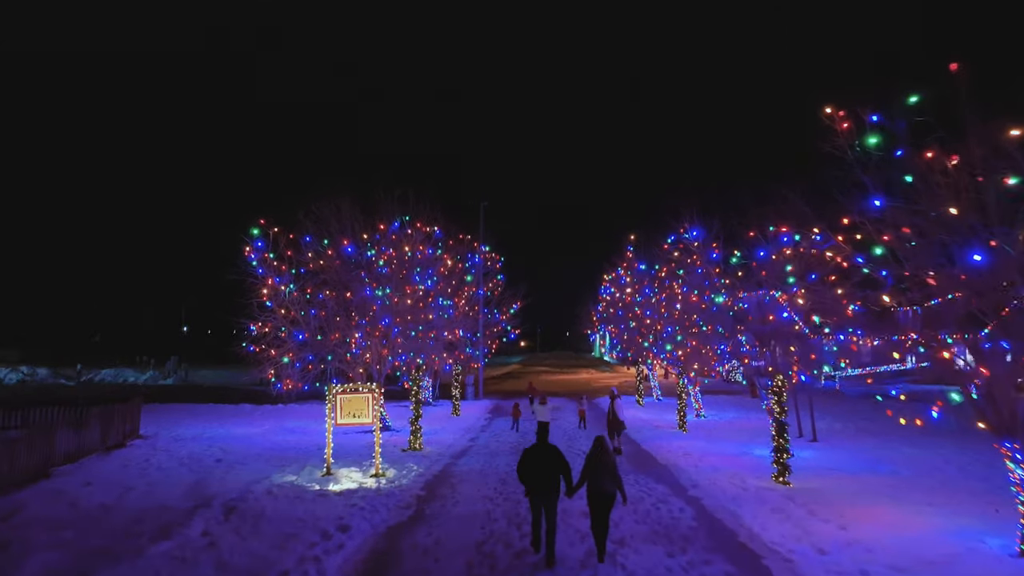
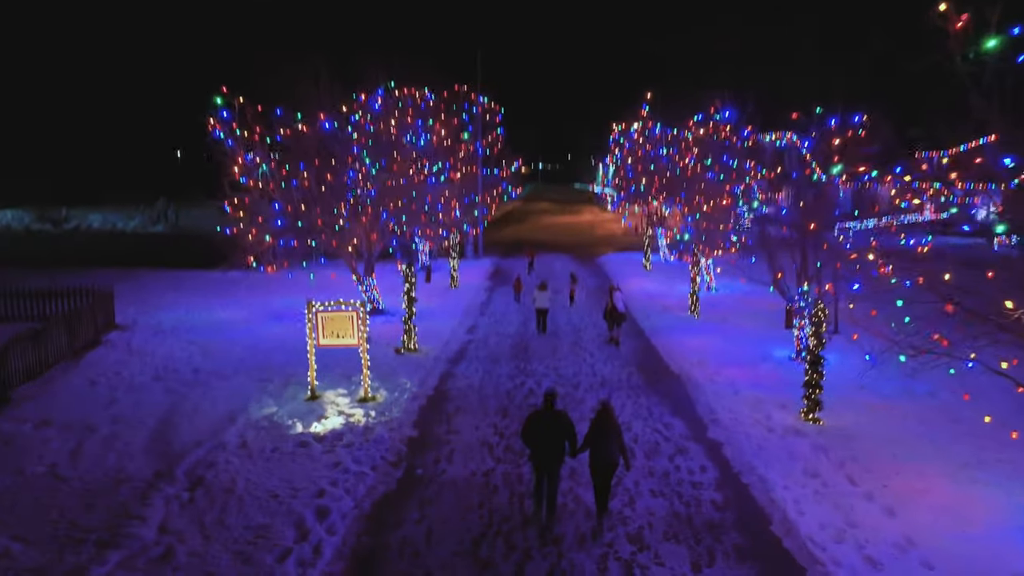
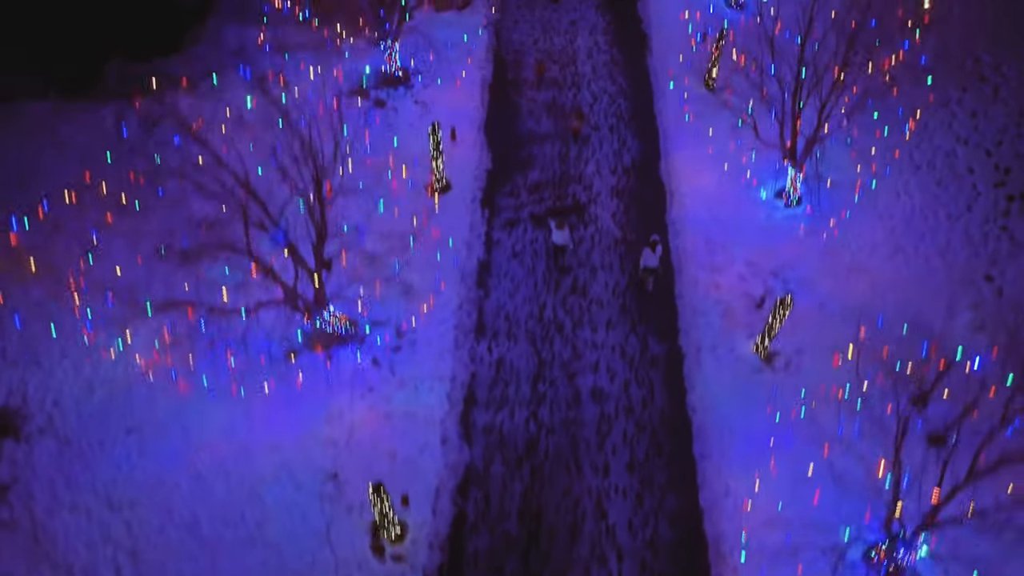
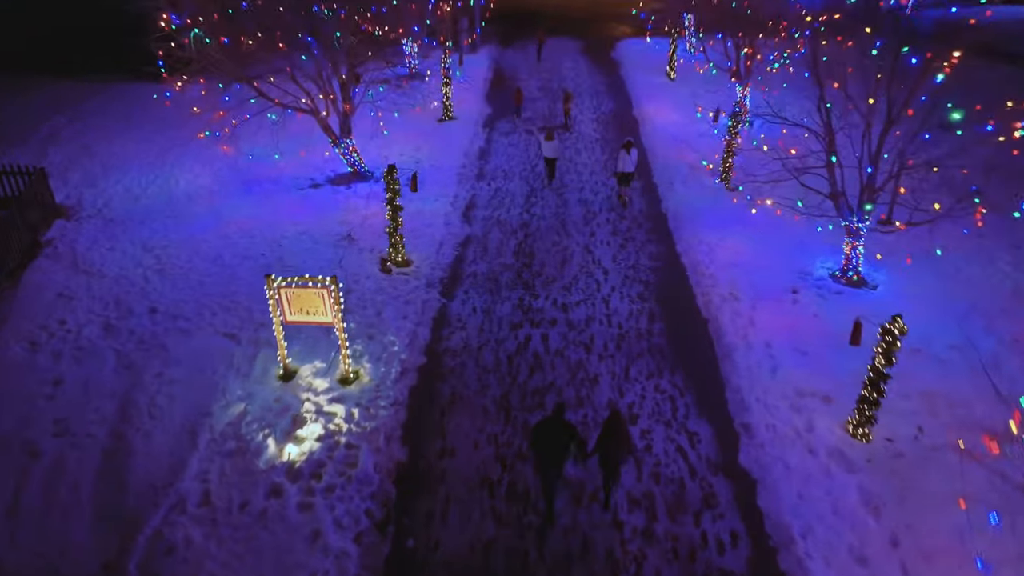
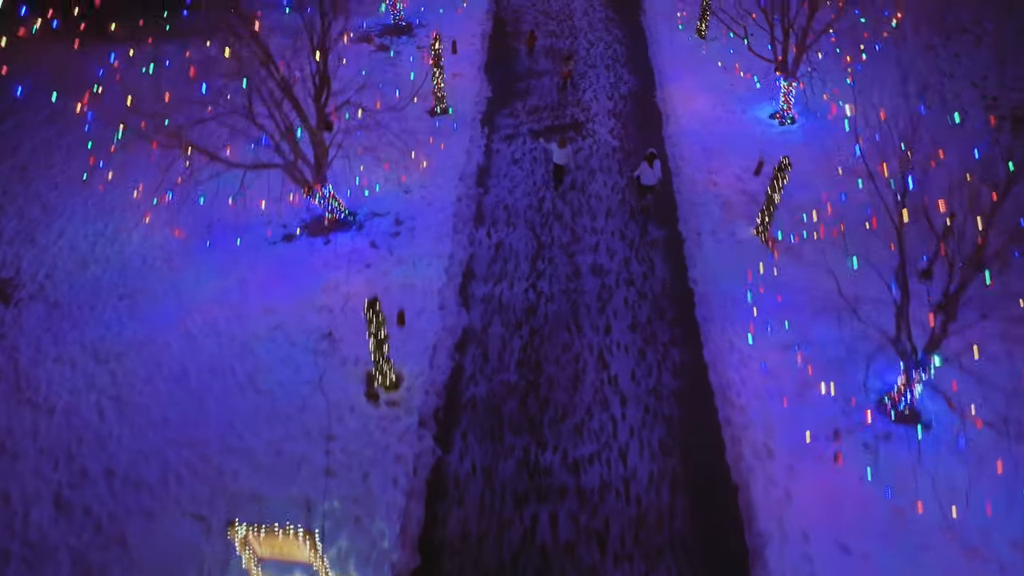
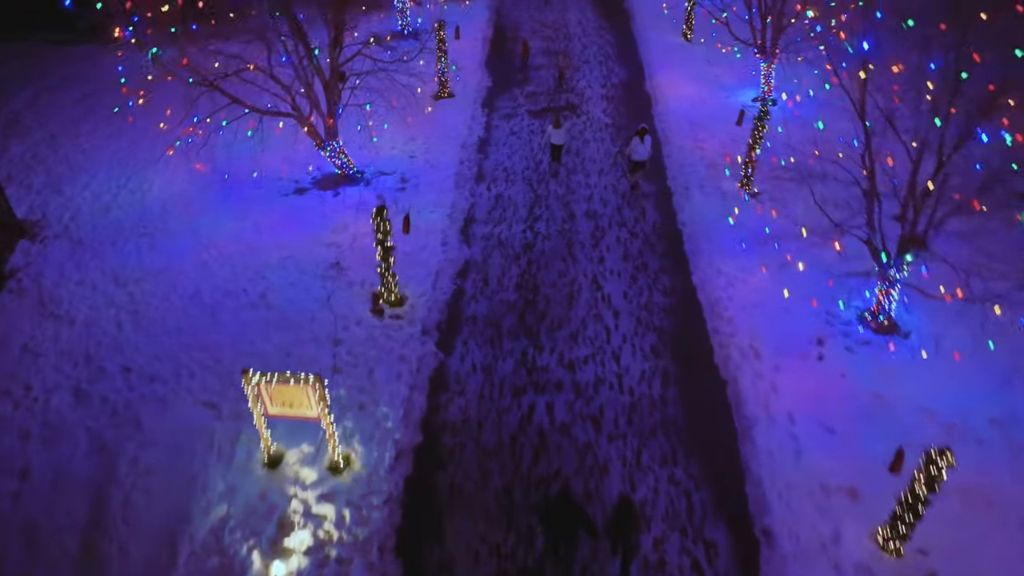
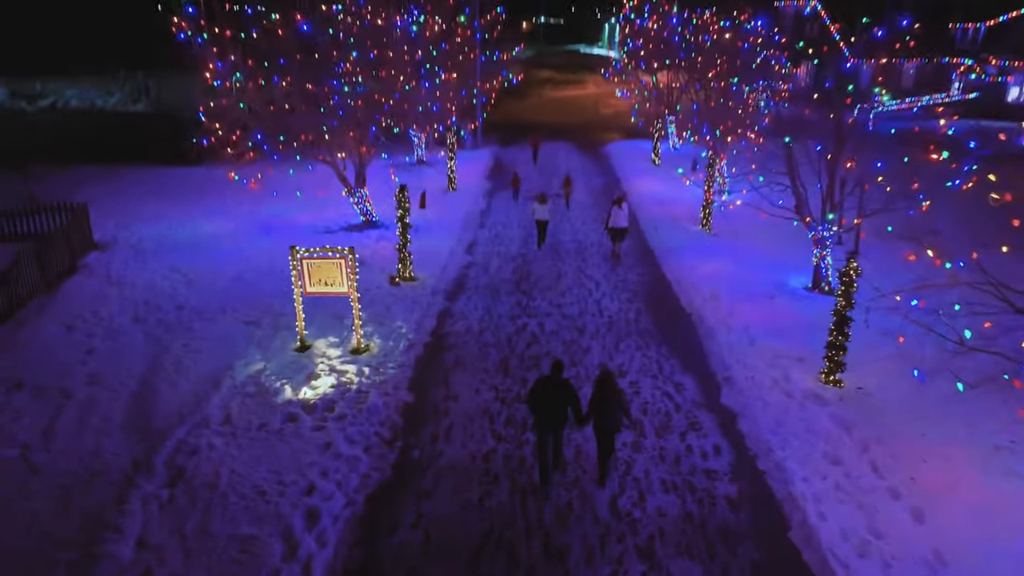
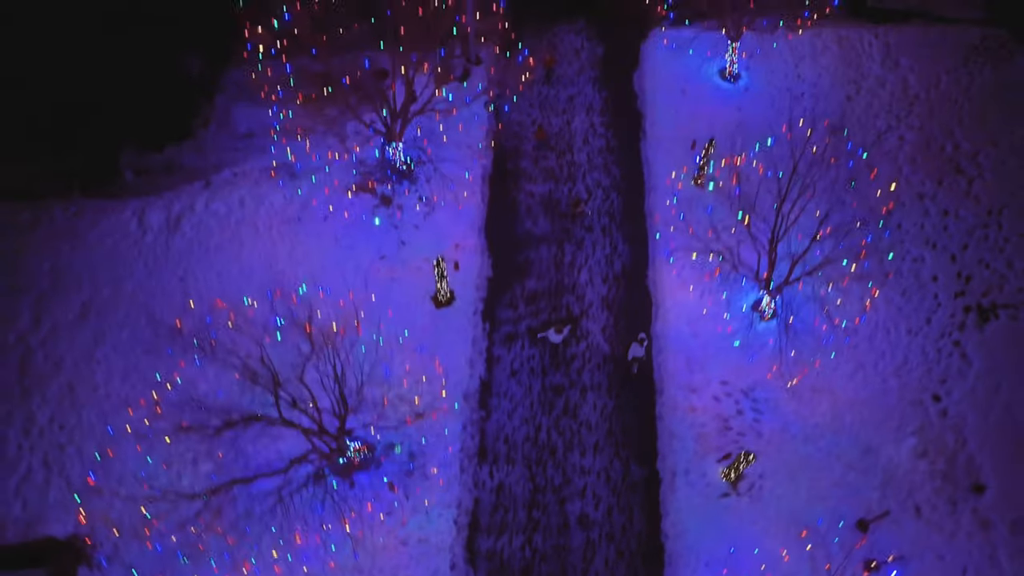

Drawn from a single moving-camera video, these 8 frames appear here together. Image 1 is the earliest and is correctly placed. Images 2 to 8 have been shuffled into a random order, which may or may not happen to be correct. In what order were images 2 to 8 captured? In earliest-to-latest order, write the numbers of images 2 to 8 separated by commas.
2, 7, 4, 6, 5, 3, 8
